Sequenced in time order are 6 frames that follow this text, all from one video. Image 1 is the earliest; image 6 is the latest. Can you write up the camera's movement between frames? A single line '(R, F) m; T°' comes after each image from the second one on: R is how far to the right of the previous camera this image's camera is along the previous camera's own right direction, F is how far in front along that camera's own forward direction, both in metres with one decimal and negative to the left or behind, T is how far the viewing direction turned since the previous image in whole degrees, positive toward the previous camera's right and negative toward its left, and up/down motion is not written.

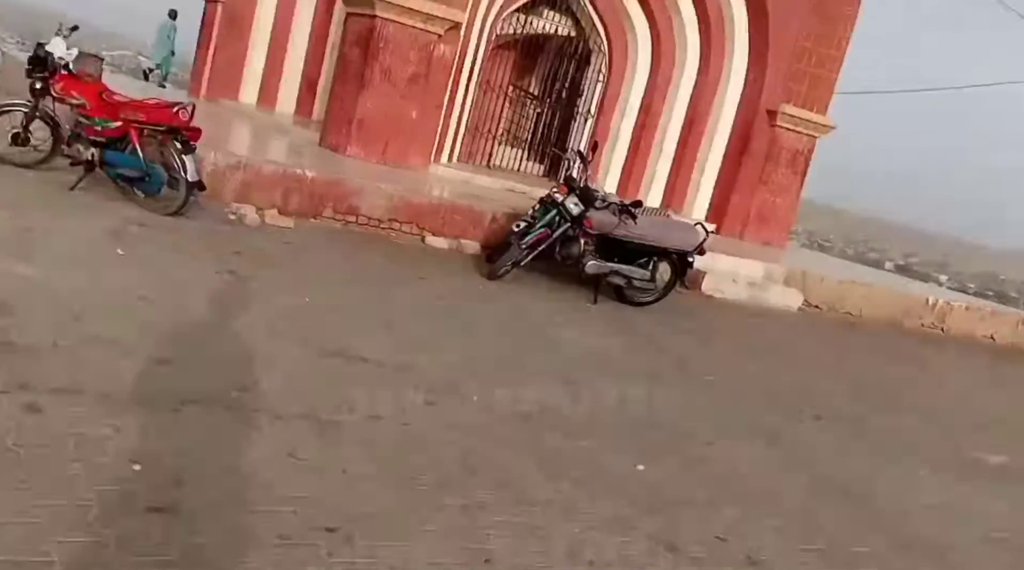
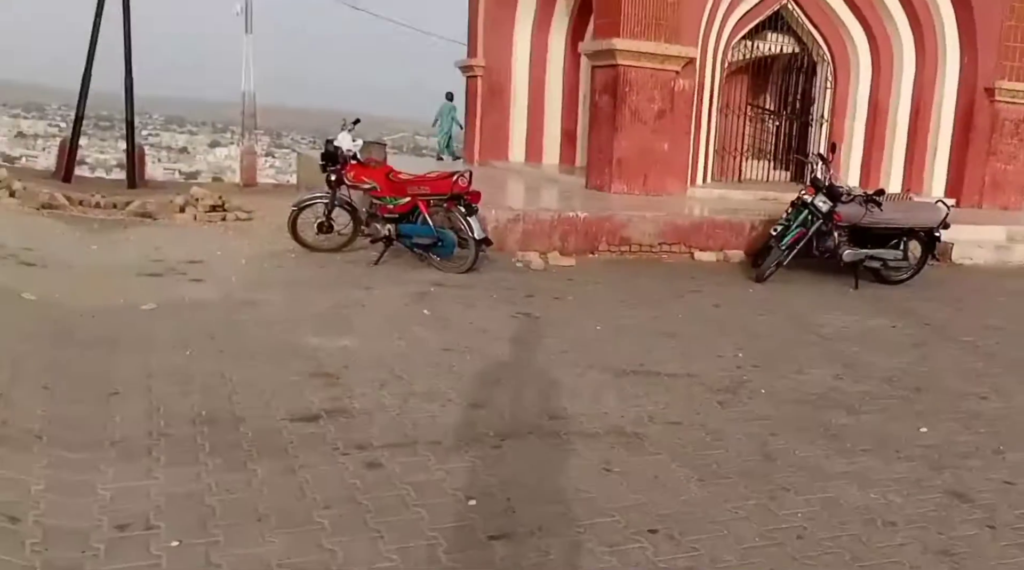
(-1.3, -0.4) m; -1°
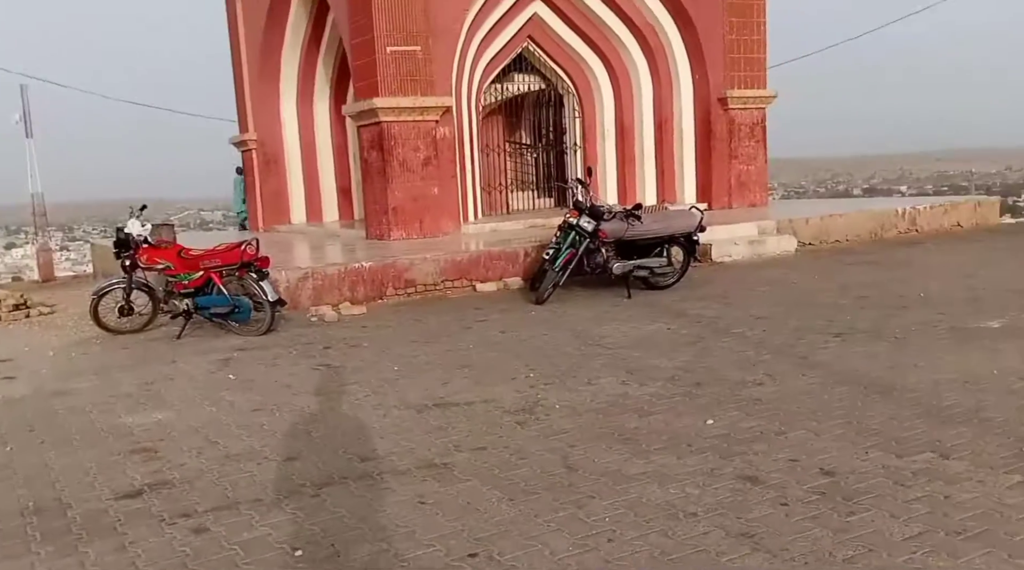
(+1.0, -0.2) m; +1°
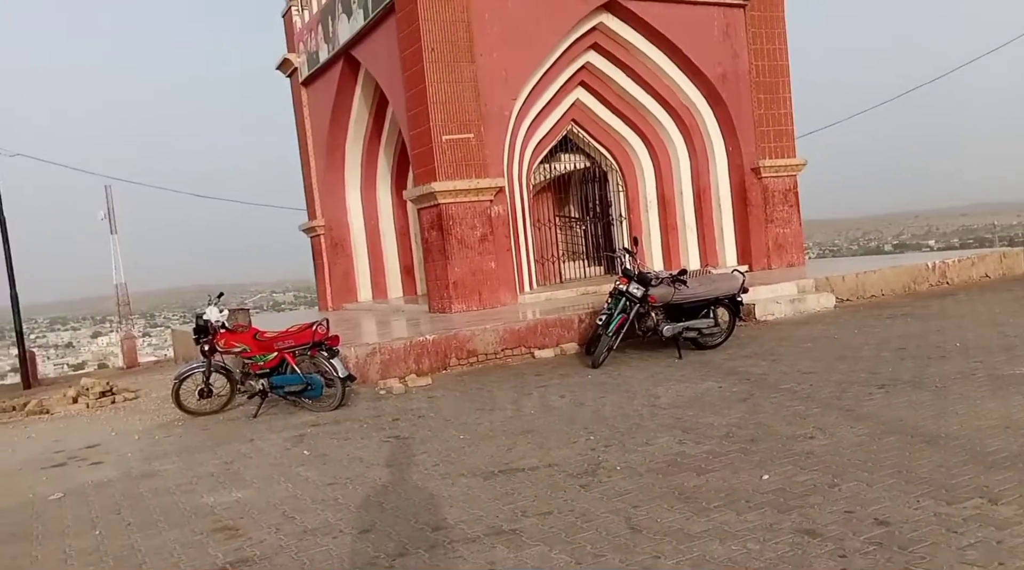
(-0.3, -0.2) m; -1°
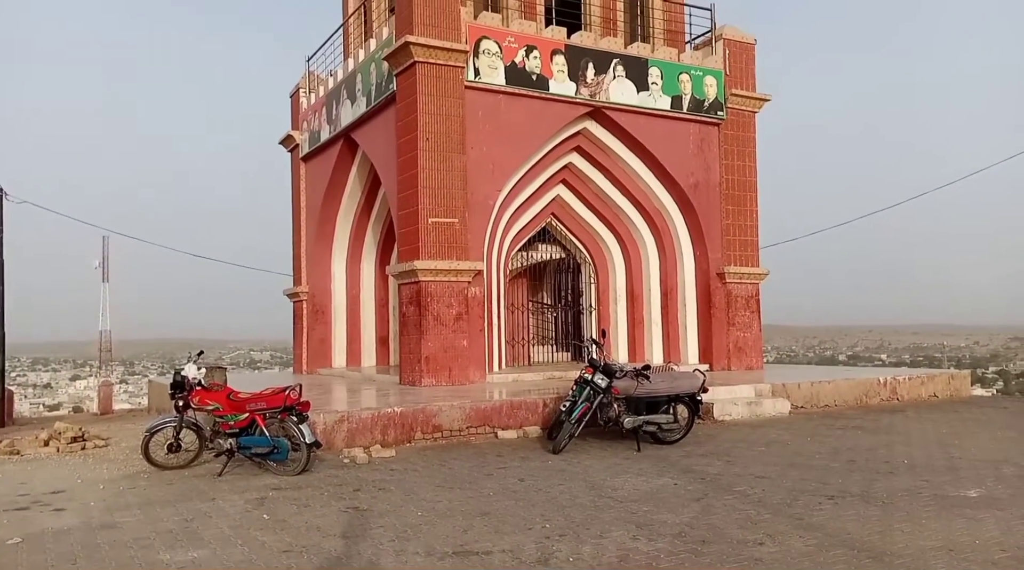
(+0.1, -0.2) m; +1°
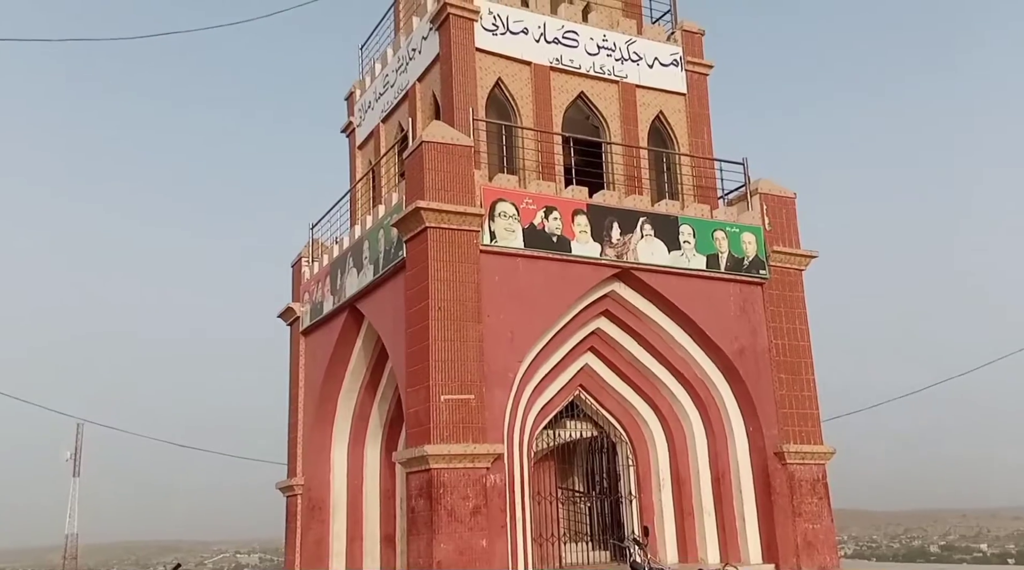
(0.0, +0.6) m; -2°
